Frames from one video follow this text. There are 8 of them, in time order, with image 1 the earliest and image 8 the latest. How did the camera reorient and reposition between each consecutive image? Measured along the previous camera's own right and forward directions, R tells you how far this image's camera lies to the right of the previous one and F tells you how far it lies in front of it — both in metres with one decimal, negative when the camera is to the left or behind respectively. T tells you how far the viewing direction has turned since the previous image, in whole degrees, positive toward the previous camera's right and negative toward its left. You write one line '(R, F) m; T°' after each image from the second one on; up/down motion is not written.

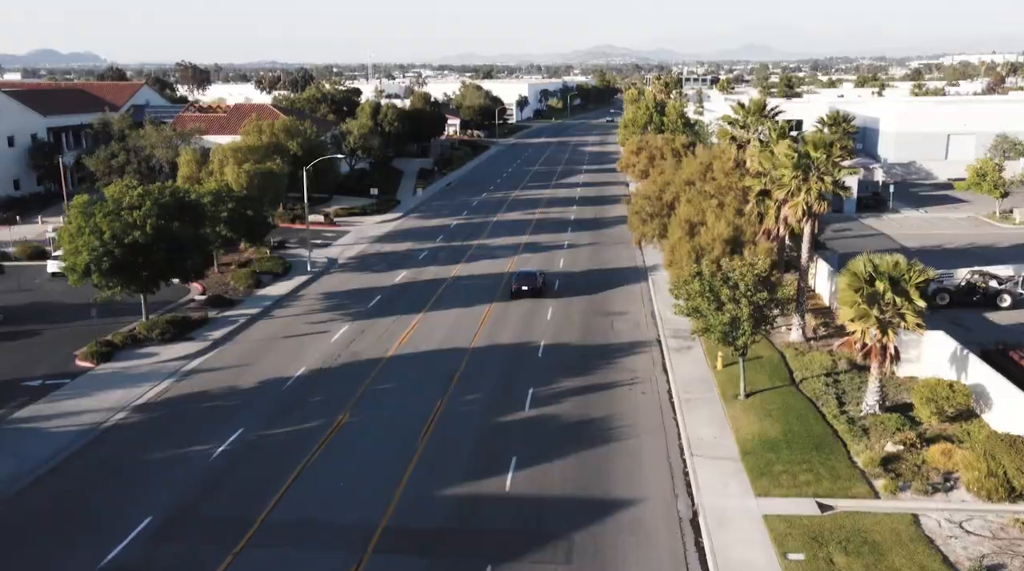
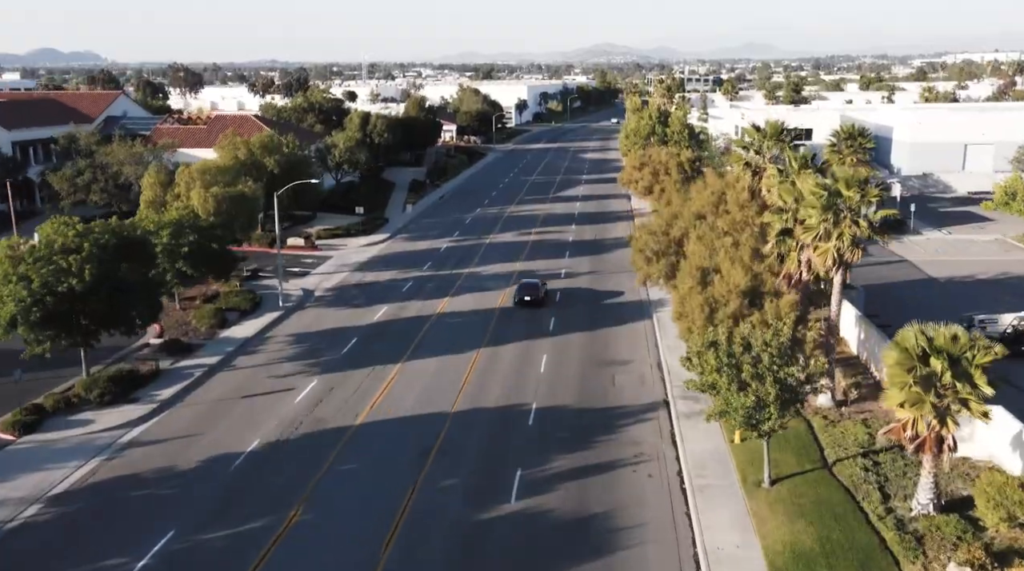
(+0.4, +4.0) m; 0°
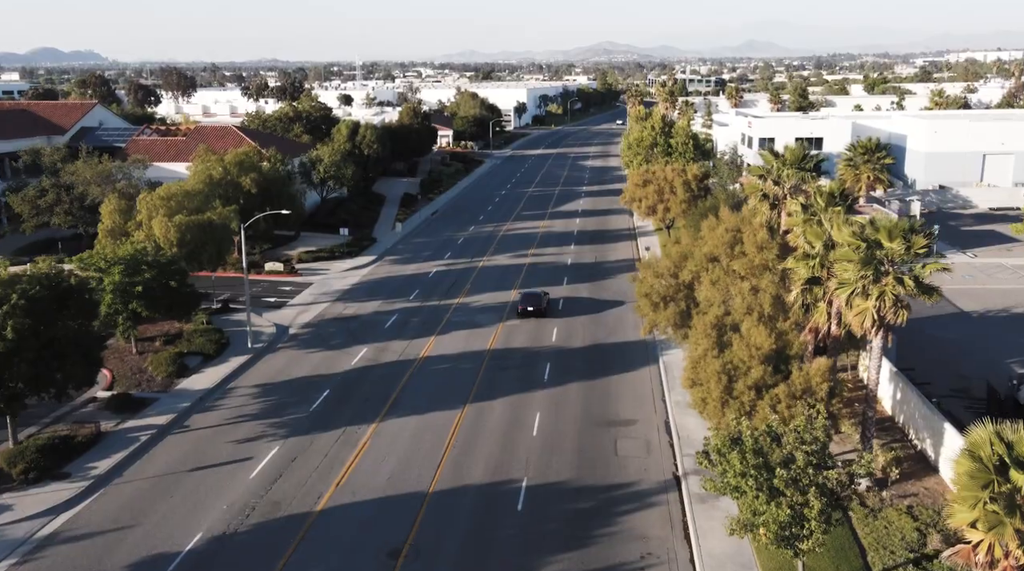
(+0.3, +3.8) m; 0°
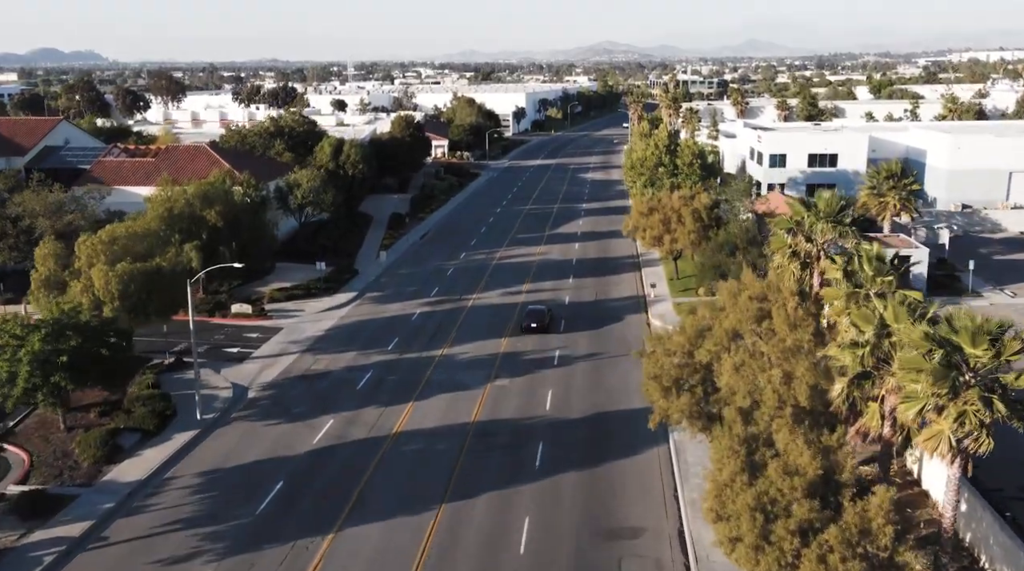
(+0.4, +4.9) m; 0°
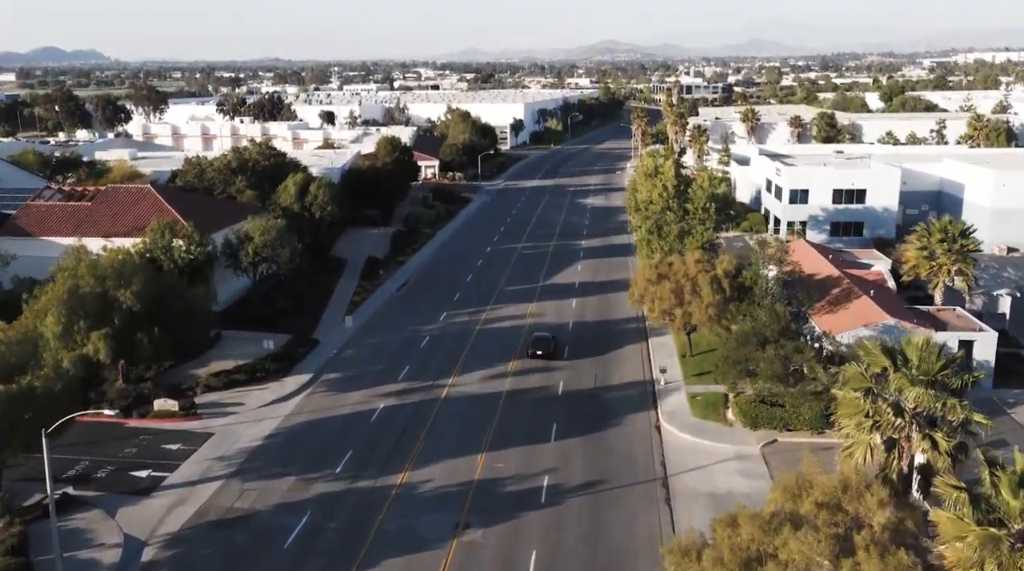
(+0.7, +8.3) m; 0°
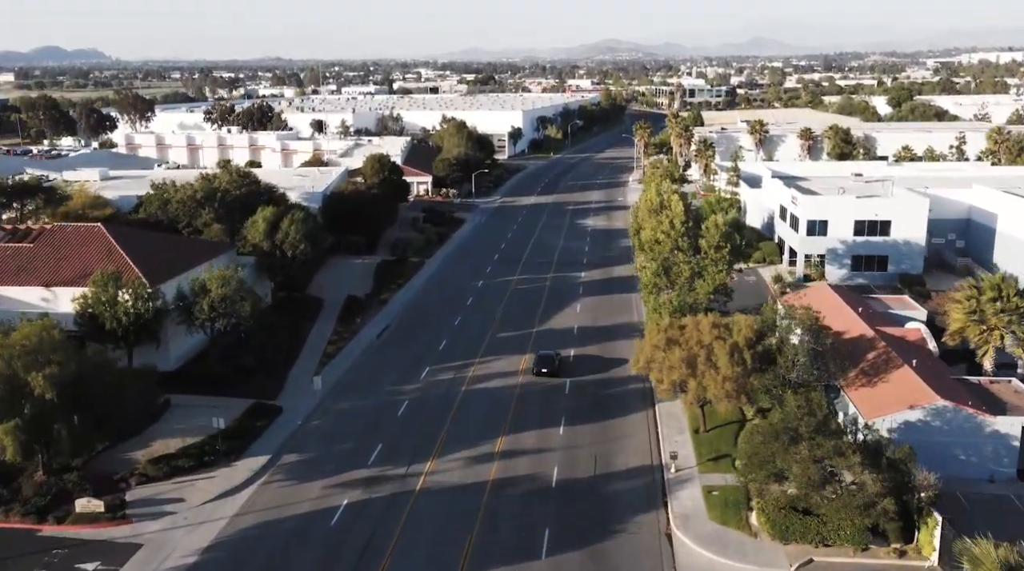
(+0.5, +5.9) m; 0°
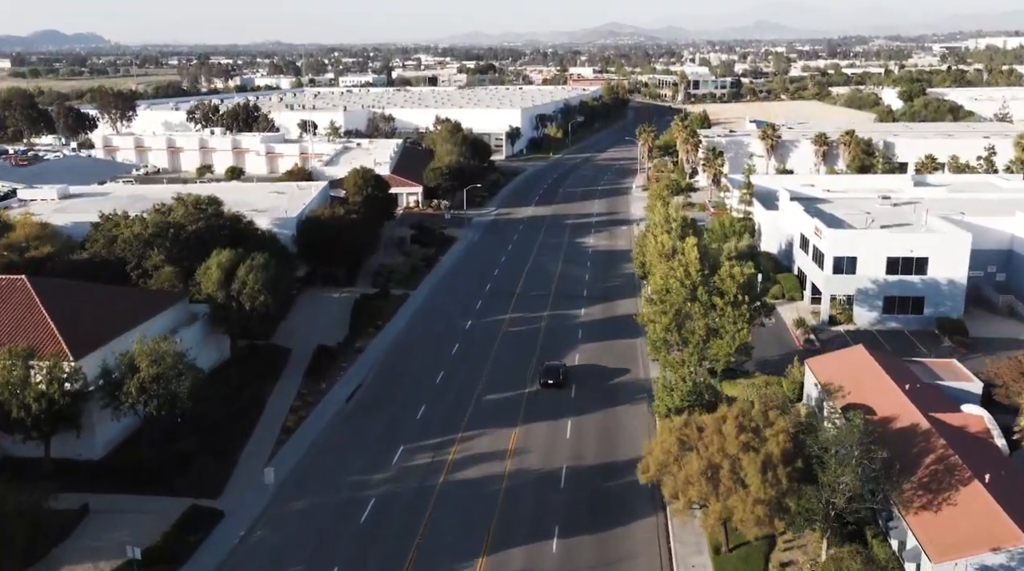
(+0.6, +7.1) m; 0°
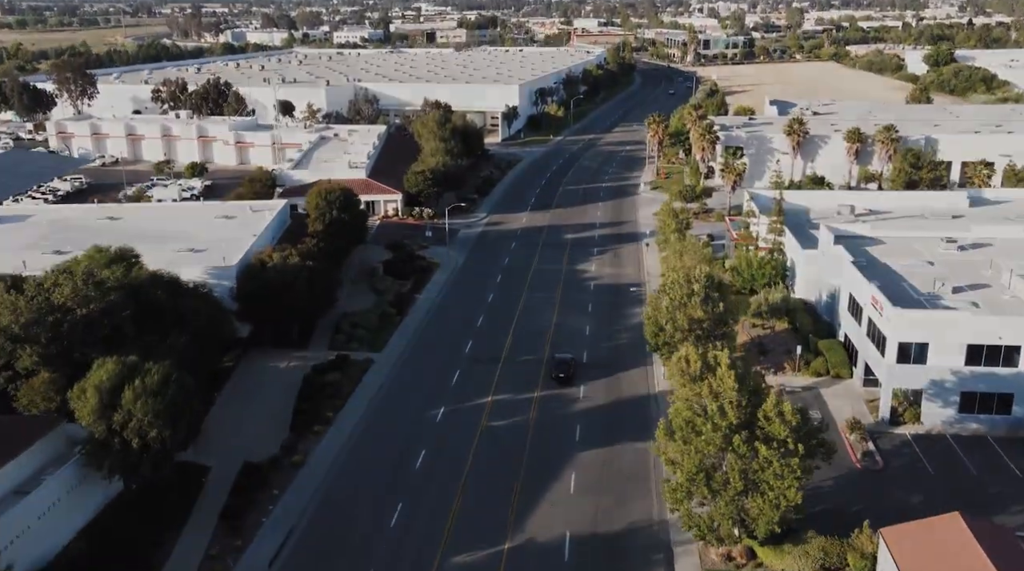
(+1.0, +12.7) m; 0°
